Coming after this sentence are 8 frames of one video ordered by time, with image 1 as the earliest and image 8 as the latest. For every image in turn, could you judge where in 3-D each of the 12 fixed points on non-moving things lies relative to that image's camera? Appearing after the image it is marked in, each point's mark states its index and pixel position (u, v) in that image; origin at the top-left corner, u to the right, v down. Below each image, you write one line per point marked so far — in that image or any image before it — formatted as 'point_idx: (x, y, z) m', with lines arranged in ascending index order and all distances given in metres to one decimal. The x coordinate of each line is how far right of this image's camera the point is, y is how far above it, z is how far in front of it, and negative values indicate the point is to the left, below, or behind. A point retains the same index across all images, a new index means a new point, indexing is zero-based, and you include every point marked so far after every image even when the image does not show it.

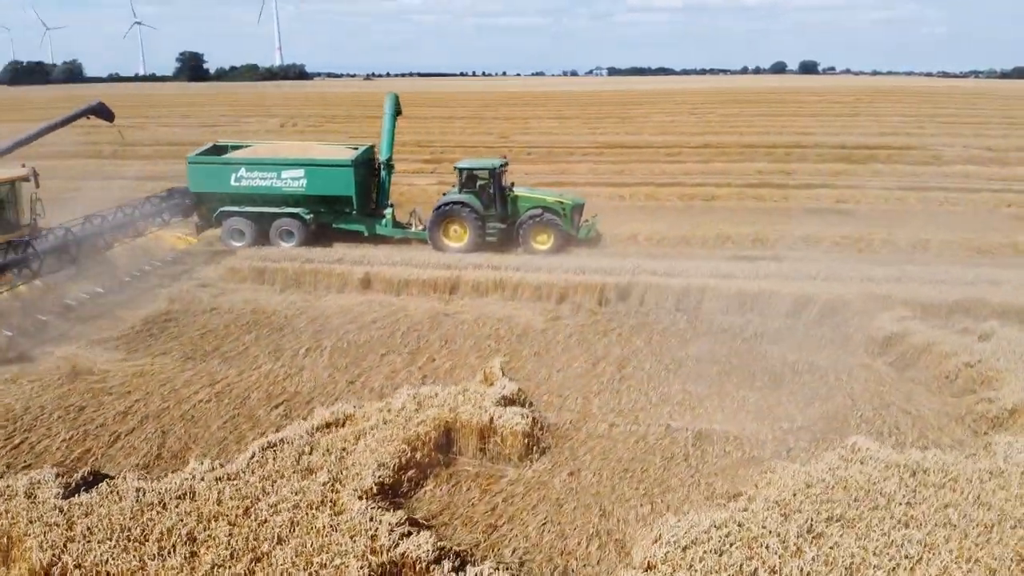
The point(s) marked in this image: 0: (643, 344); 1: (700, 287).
0: (+1.8, -0.8, +11.2) m
1: (+3.0, 0.0, +12.8) m
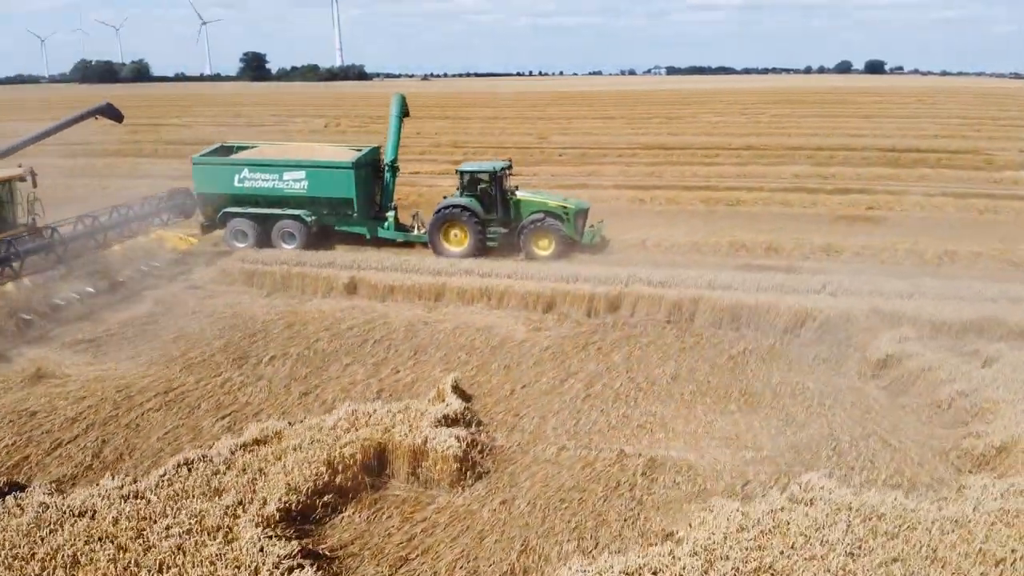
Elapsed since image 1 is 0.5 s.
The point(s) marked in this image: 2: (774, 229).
0: (+1.4, -0.9, +10.6) m
1: (+2.7, -0.2, +12.1) m
2: (+5.9, +1.3, +18.1) m
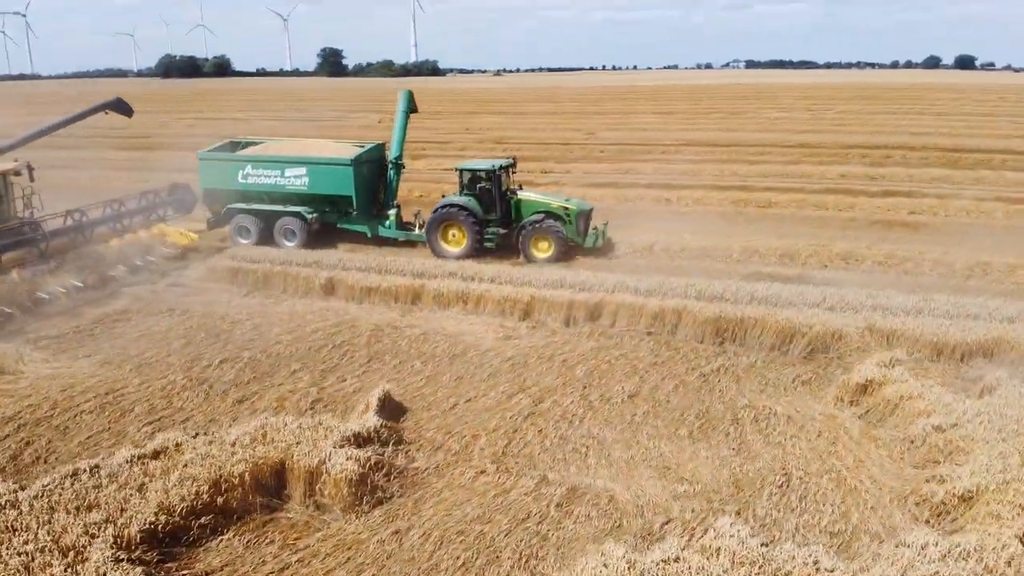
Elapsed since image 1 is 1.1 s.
0: (+0.9, -1.0, +9.9) m
1: (+2.3, -0.3, +11.3) m
2: (+6.0, +1.1, +17.0) m
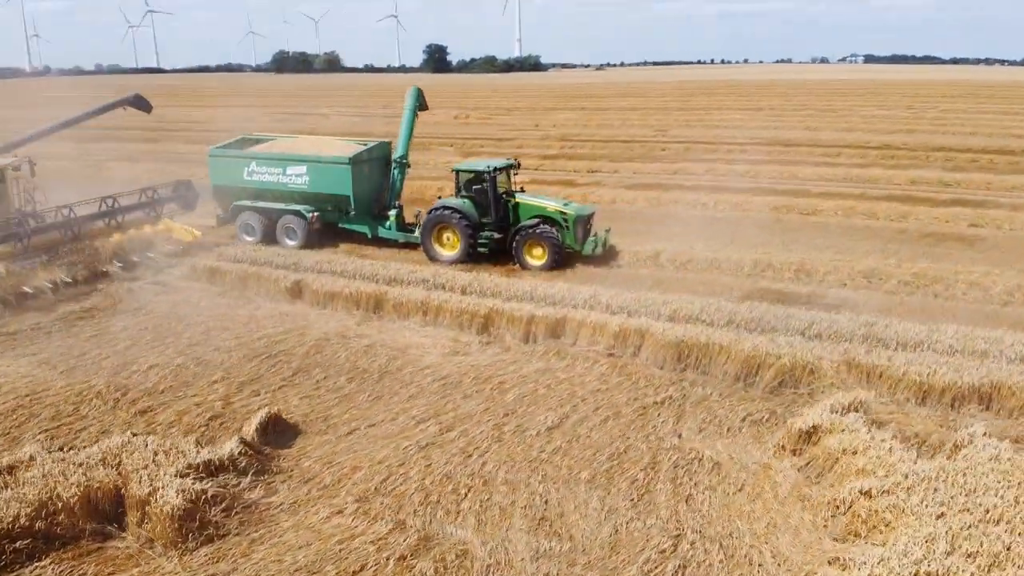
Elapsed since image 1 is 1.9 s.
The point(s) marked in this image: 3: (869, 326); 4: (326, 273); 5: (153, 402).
0: (0.0, -1.2, +9.1) m
1: (+1.7, -0.5, +10.2) m
2: (+6.1, +0.8, +15.4) m
3: (+4.5, -0.5, +10.1) m
4: (-3.0, +0.2, +13.1) m
5: (-4.0, -1.3, +9.1) m
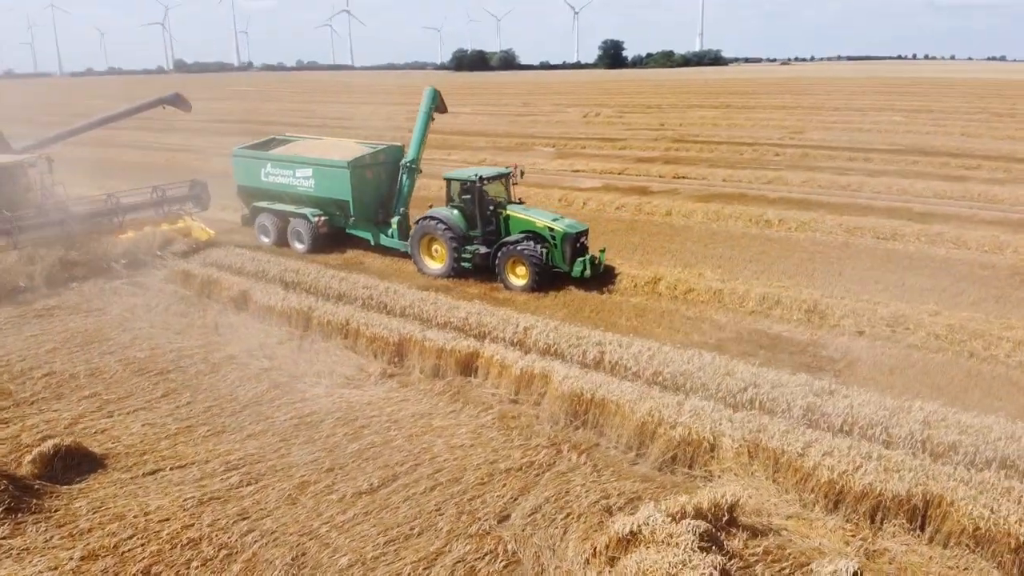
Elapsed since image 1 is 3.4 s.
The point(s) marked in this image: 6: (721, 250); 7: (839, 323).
0: (-1.5, -1.6, +8.0) m
1: (+0.4, -1.0, +8.8) m
2: (+5.8, +0.1, +12.9) m
3: (+3.1, -1.1, +8.0) m
4: (-3.5, +0.1, +12.5) m
5: (-5.5, -1.4, +8.8) m
6: (+4.0, +0.8, +15.5) m
7: (+4.4, -0.5, +11.0) m
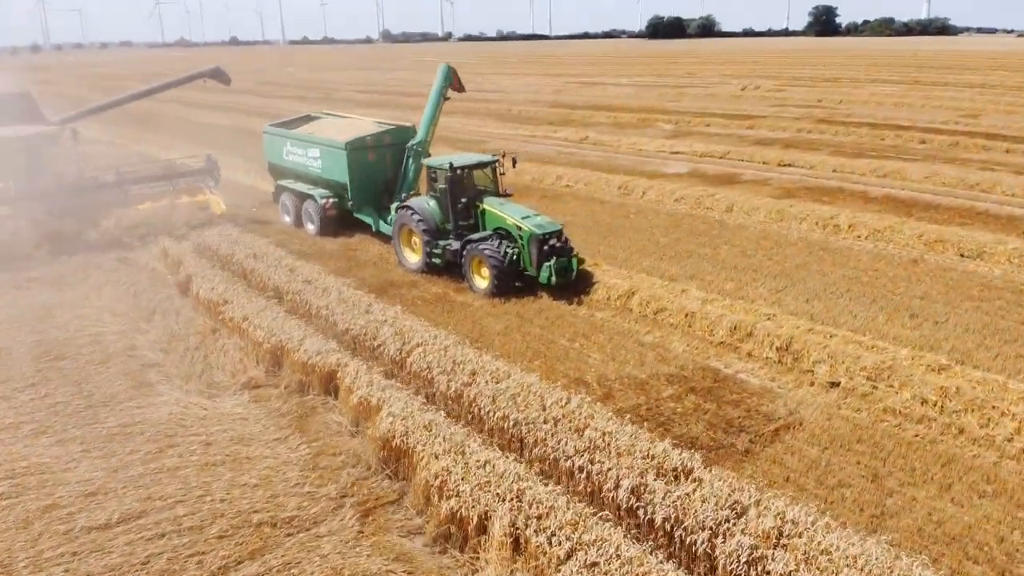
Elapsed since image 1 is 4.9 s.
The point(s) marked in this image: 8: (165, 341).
0: (-3.3, -1.6, +7.3) m
1: (-1.2, -1.1, +7.6) m
2: (+5.1, -0.3, +10.3) m
3: (+1.3, -1.5, +6.3) m
4: (-4.1, +0.3, +12.1) m
5: (-6.9, -1.1, +9.0) m
6: (+4.0, +0.5, +13.2) m
7: (+3.3, -0.9, +8.8) m
8: (-4.4, -0.7, +10.1) m
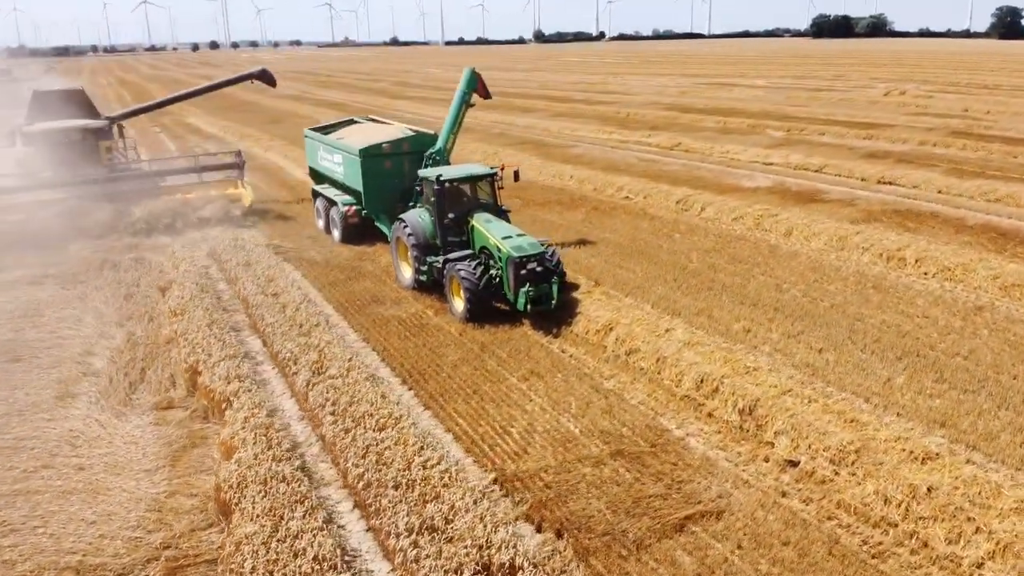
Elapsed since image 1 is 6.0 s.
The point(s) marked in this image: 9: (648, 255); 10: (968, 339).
0: (-4.4, -1.8, +7.0) m
1: (-2.3, -1.4, +7.0) m
2: (+4.5, -1.0, +8.5) m
3: (-0.1, -1.8, +5.2) m
4: (-4.2, +0.2, +11.9) m
5: (-7.6, -1.1, +9.4) m
6: (+3.9, 0.0, +11.5) m
7: (+2.4, -1.4, +7.3) m
8: (-4.9, -0.7, +10.0) m
9: (+2.3, +0.6, +13.7) m
10: (+5.6, -0.6, +9.7) m
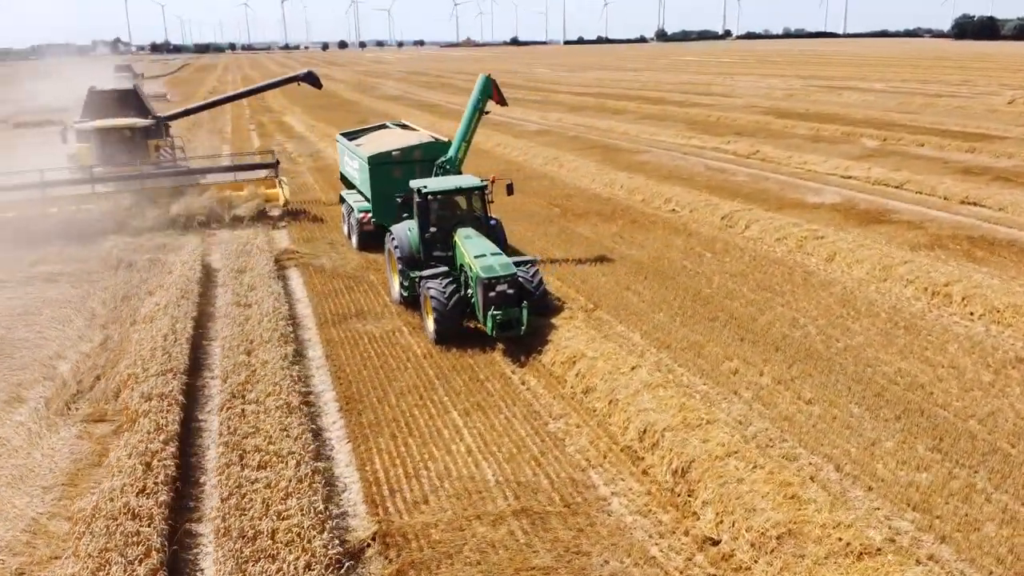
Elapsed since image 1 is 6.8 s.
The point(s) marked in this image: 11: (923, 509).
0: (-5.2, -1.8, +7.0) m
1: (-3.1, -1.6, +6.7) m
2: (+3.8, -1.4, +7.2) m
3: (-1.3, -2.1, +4.6) m
4: (-4.3, +0.1, +11.8) m
5: (-8.0, -1.0, +9.8) m
6: (+3.7, -0.5, +10.3) m
7: (+1.5, -1.7, +6.4) m
8: (-5.2, -0.8, +10.1) m
9: (+2.4, +0.2, +12.7) m
10: (+5.0, -1.1, +8.3) m
11: (+3.4, -1.7, +6.4) m
